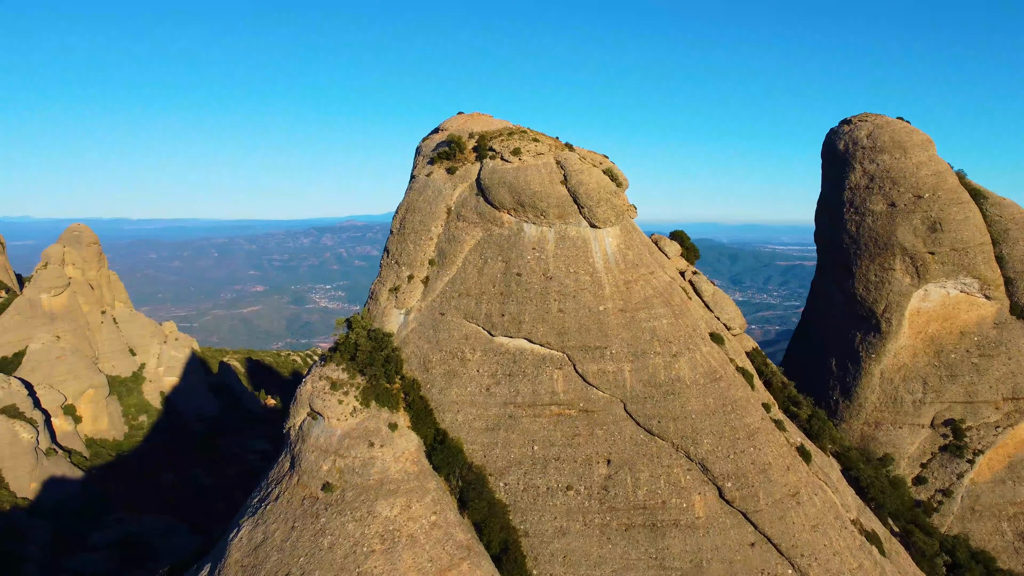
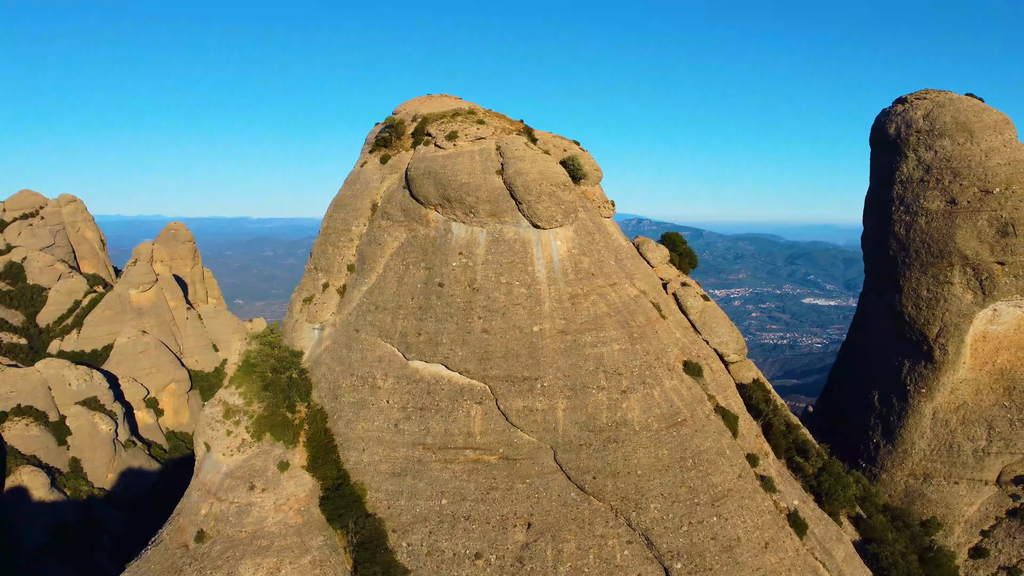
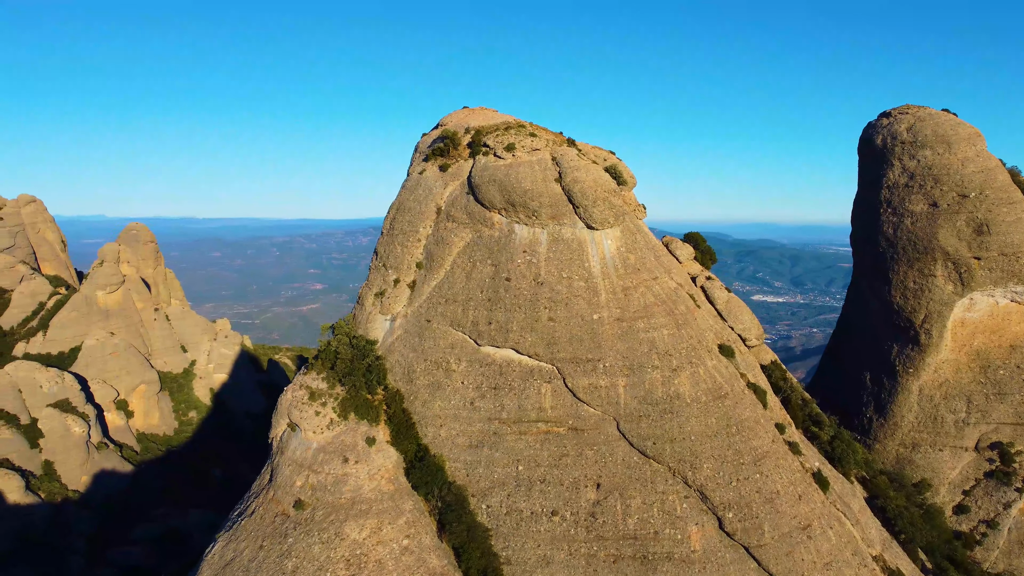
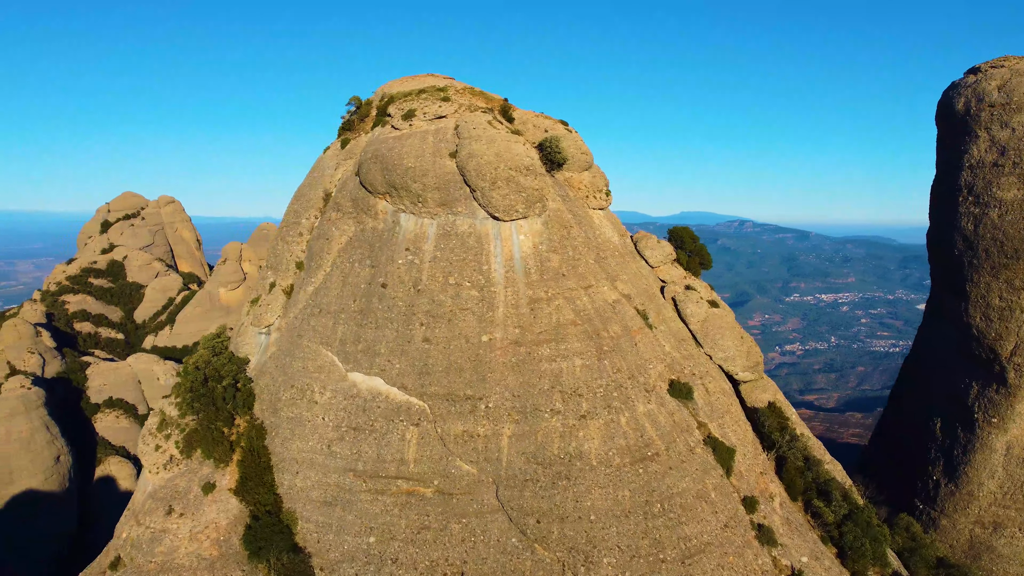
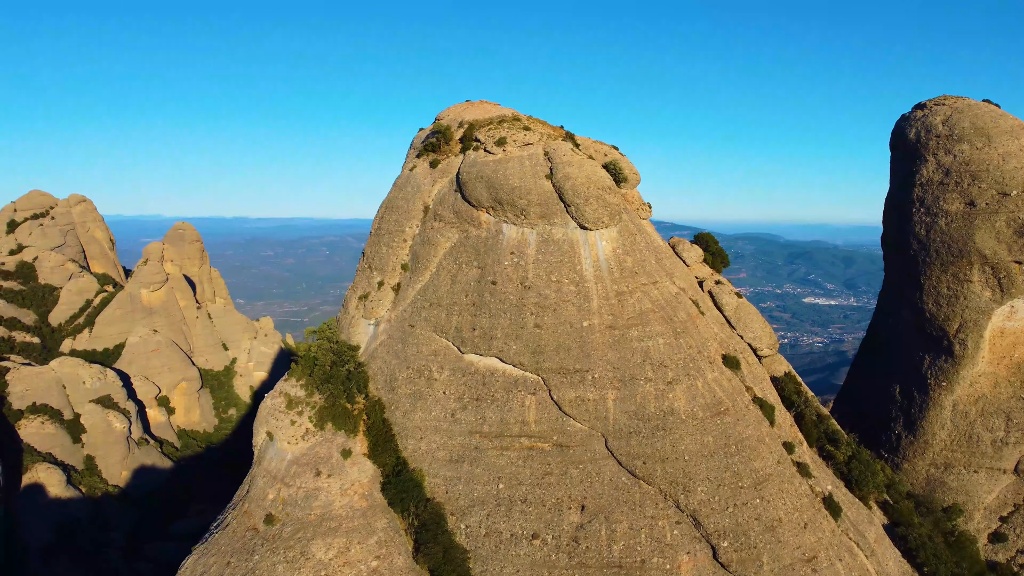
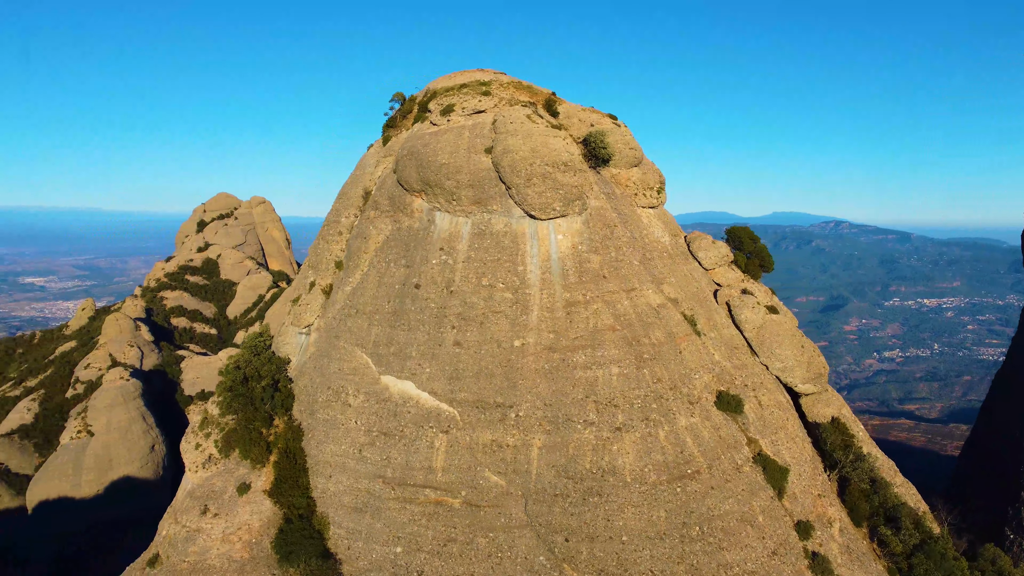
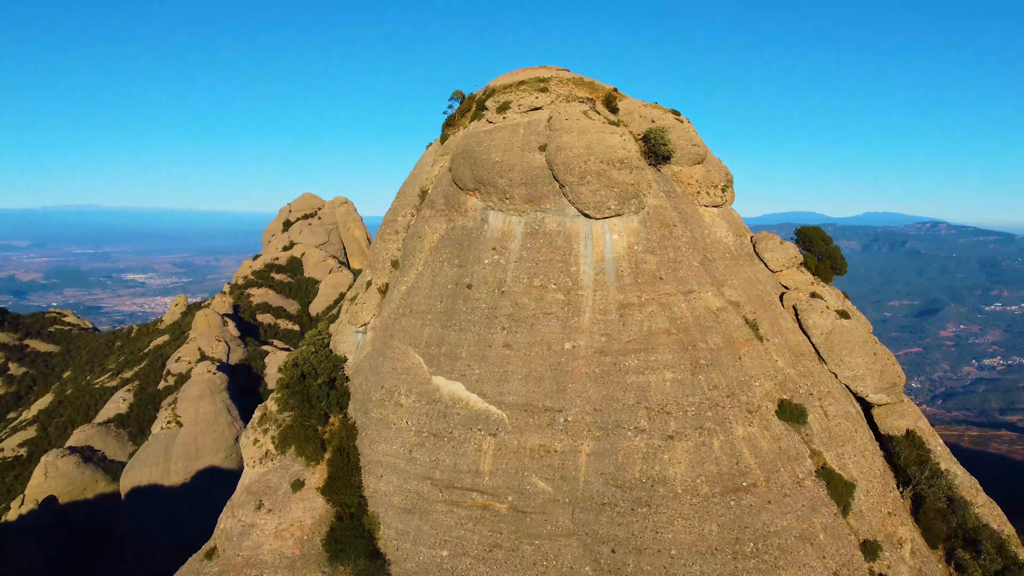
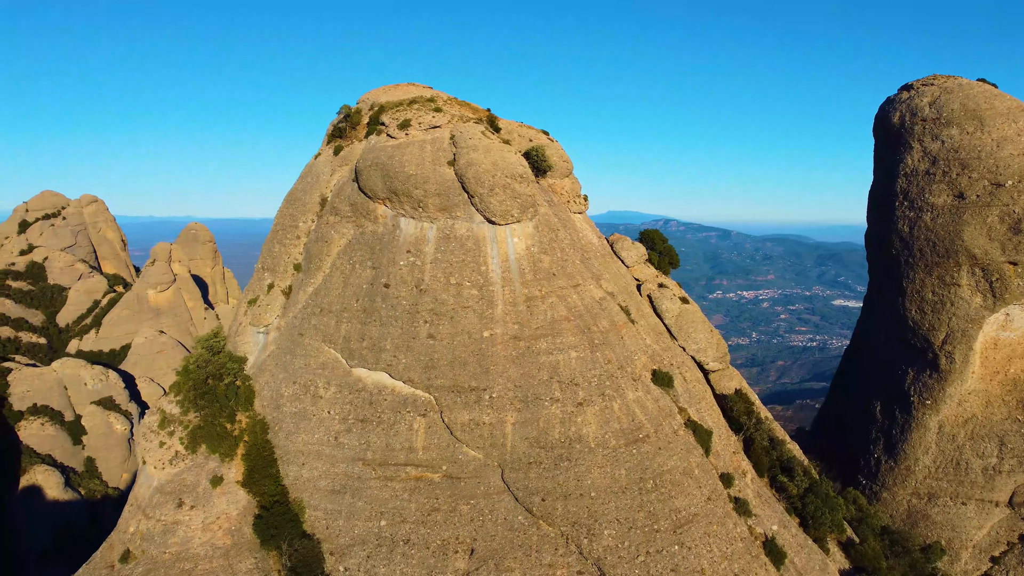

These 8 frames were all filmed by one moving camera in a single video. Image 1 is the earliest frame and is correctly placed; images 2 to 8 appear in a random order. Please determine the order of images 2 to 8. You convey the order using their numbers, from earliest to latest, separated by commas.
3, 5, 2, 8, 4, 6, 7
